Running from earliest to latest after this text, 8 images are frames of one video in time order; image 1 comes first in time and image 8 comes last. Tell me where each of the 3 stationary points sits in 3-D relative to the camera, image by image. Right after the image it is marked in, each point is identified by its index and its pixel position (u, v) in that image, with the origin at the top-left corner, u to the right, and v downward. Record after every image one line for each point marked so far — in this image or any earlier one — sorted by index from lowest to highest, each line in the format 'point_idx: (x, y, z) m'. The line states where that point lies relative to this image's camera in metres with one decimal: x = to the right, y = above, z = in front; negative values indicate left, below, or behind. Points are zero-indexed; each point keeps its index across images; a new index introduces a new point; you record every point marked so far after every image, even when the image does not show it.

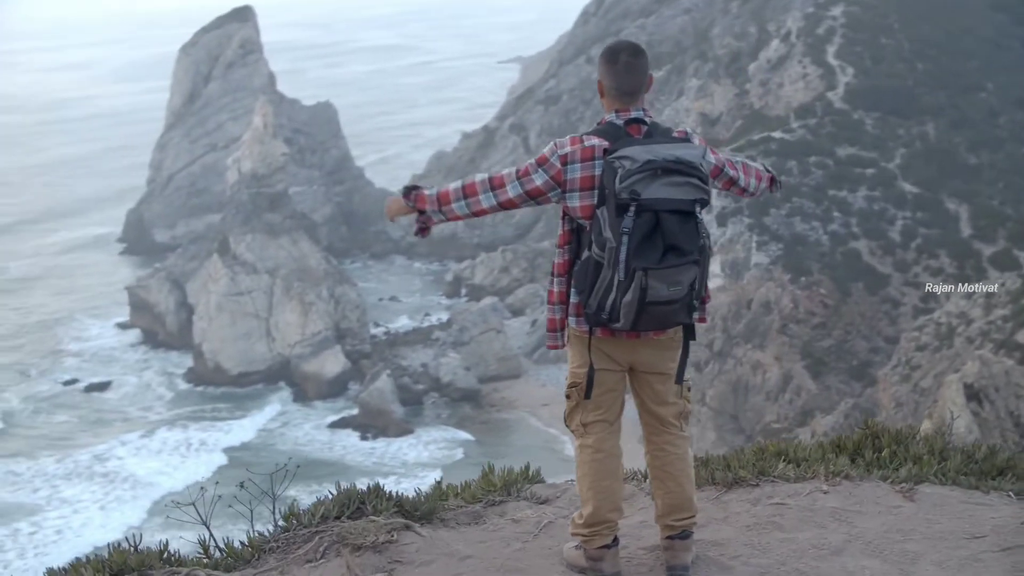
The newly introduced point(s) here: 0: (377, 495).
0: (-0.5, -0.8, +5.4) m
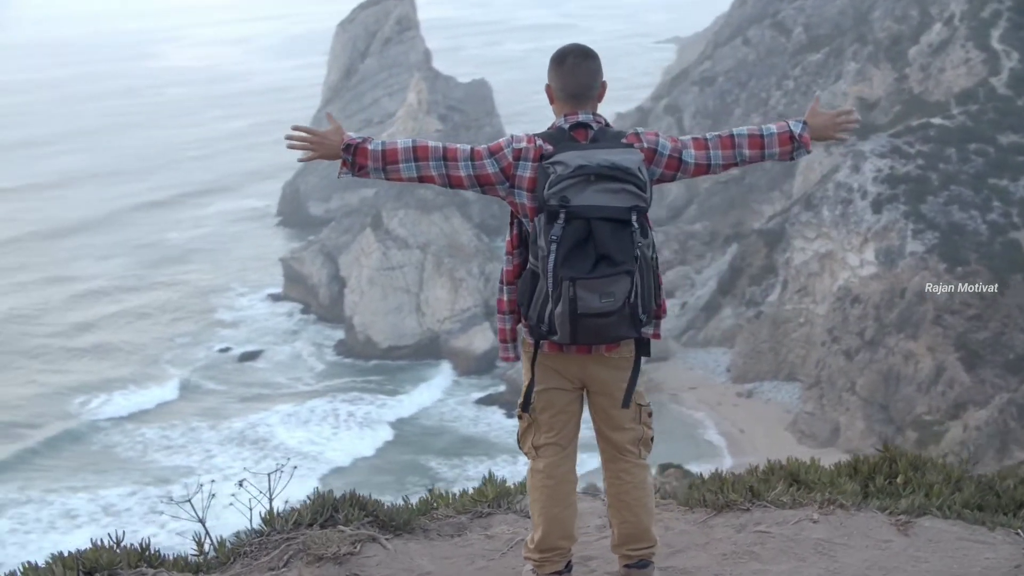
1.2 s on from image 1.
0: (-0.6, -0.8, +5.3) m
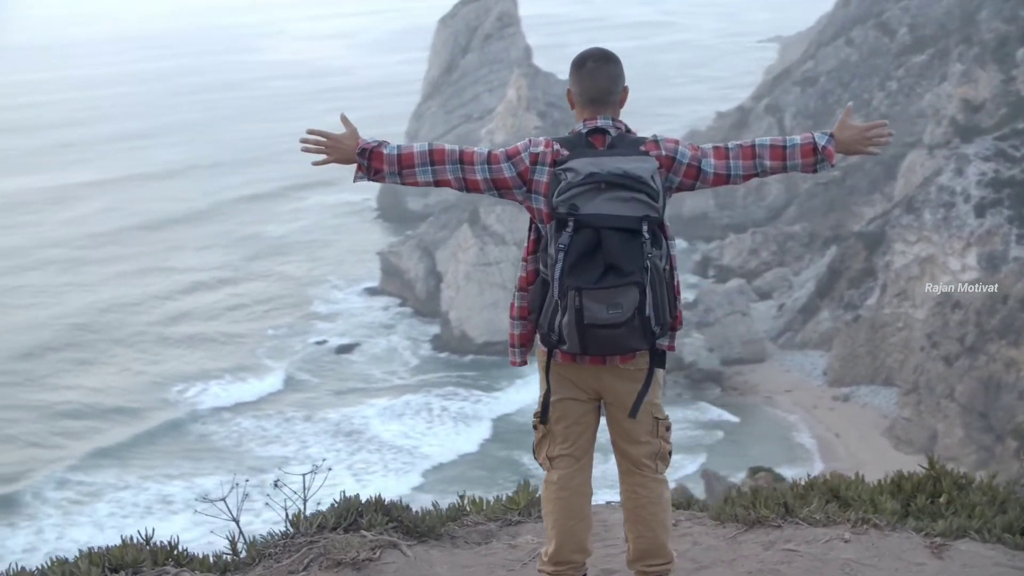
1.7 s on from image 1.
0: (-0.5, -0.8, +5.3) m
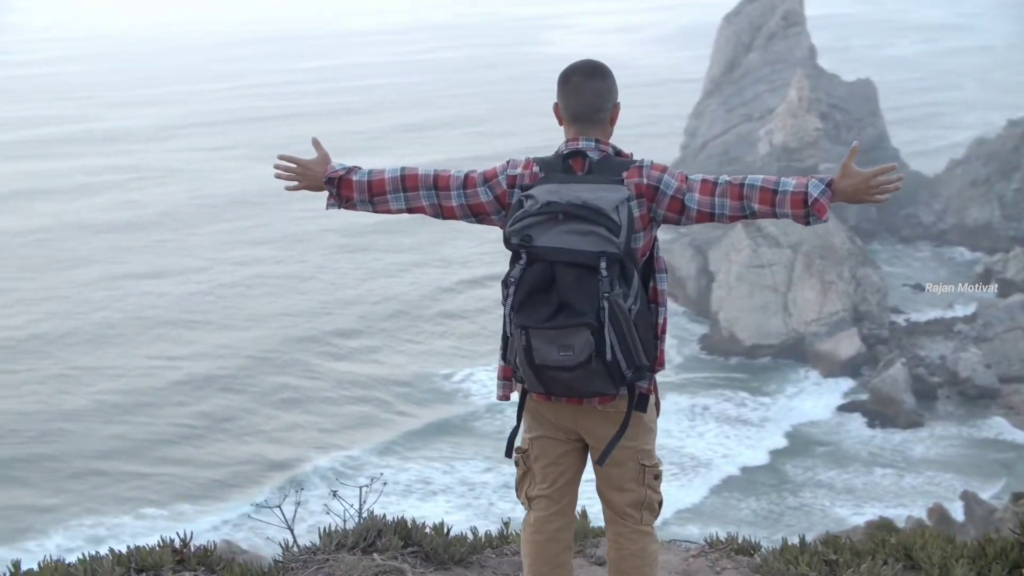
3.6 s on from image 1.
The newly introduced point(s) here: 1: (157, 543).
0: (-0.4, -0.8, +5.1) m
1: (-1.3, -1.0, +5.5) m
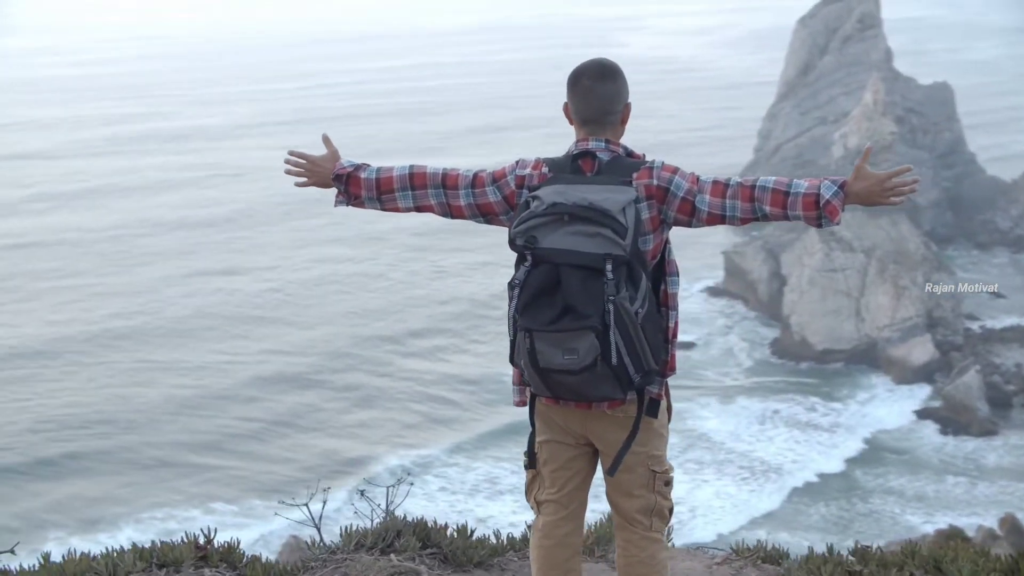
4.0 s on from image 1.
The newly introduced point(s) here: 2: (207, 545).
0: (-0.3, -0.8, +5.1) m
1: (-1.3, -1.0, +5.5) m
2: (-1.1, -1.0, +5.5) m
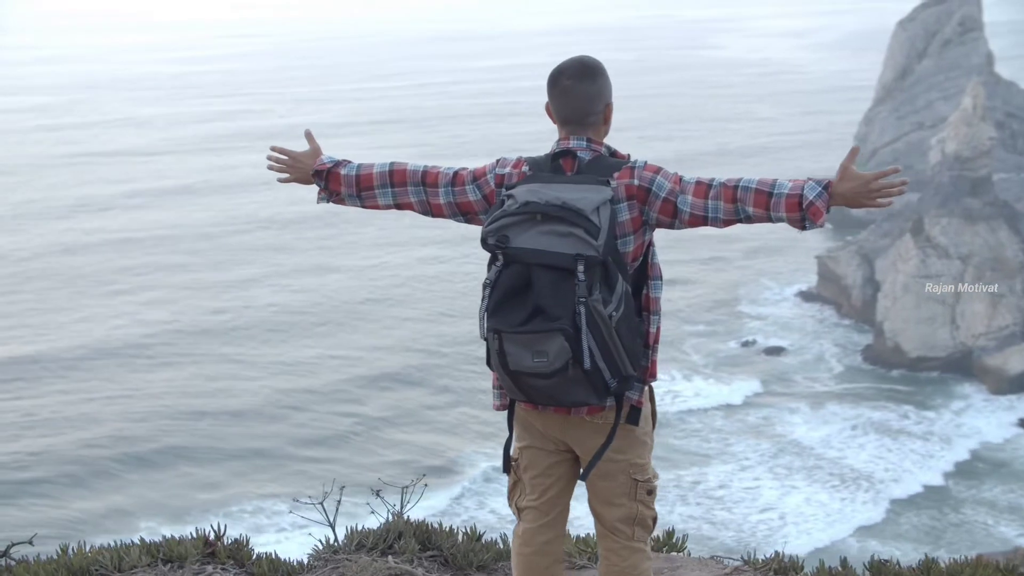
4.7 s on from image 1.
0: (-0.3, -0.8, +5.0) m
1: (-1.2, -0.9, +5.5) m
2: (-1.1, -1.0, +5.5) m
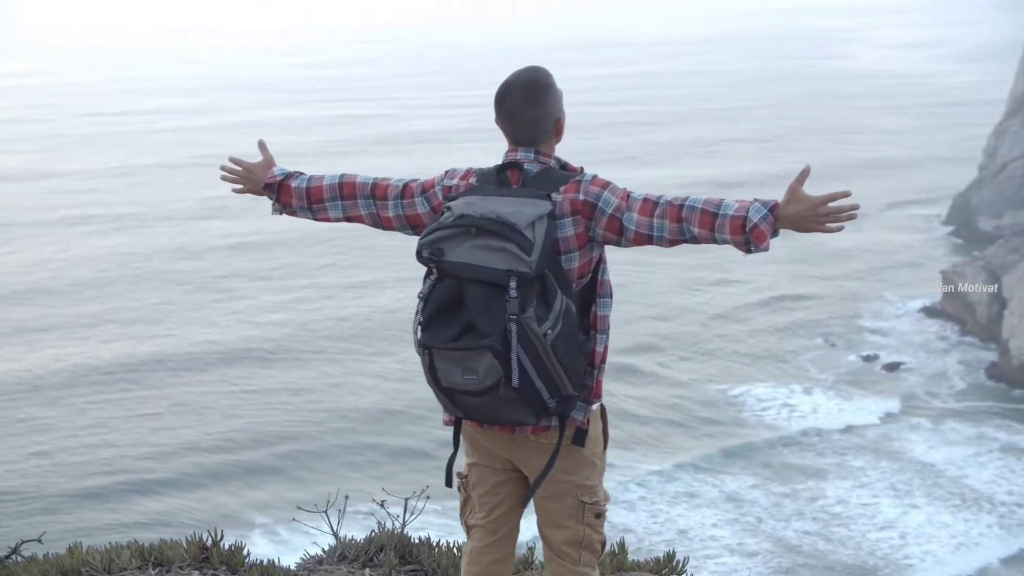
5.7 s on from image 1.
0: (-0.3, -0.9, +4.9) m
1: (-1.2, -1.0, +5.5) m
2: (-1.1, -1.0, +5.5) m
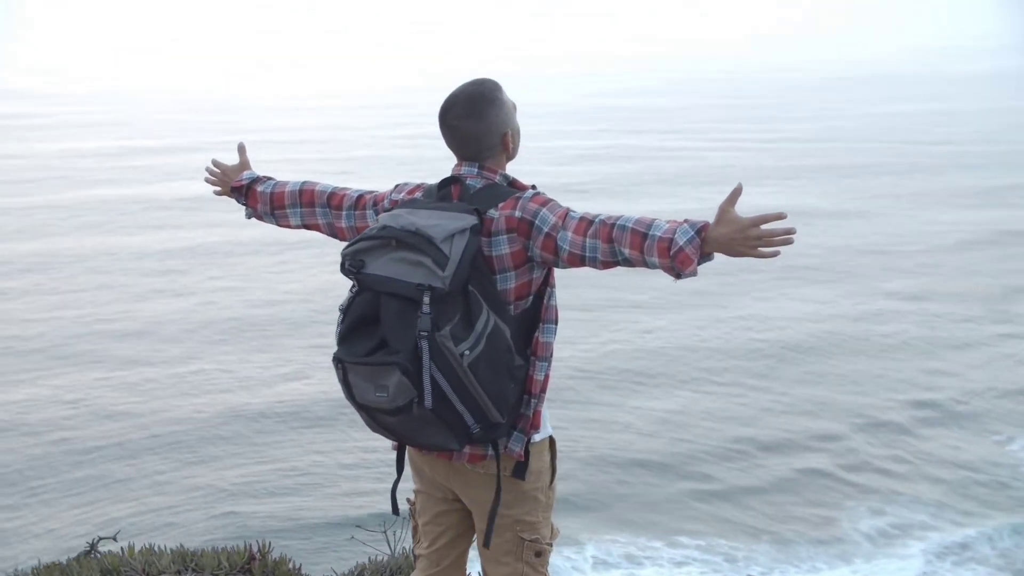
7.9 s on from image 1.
0: (-0.3, -0.9, +4.8) m
1: (-1.0, -1.0, +5.5) m
2: (-0.9, -1.0, +5.4) m
